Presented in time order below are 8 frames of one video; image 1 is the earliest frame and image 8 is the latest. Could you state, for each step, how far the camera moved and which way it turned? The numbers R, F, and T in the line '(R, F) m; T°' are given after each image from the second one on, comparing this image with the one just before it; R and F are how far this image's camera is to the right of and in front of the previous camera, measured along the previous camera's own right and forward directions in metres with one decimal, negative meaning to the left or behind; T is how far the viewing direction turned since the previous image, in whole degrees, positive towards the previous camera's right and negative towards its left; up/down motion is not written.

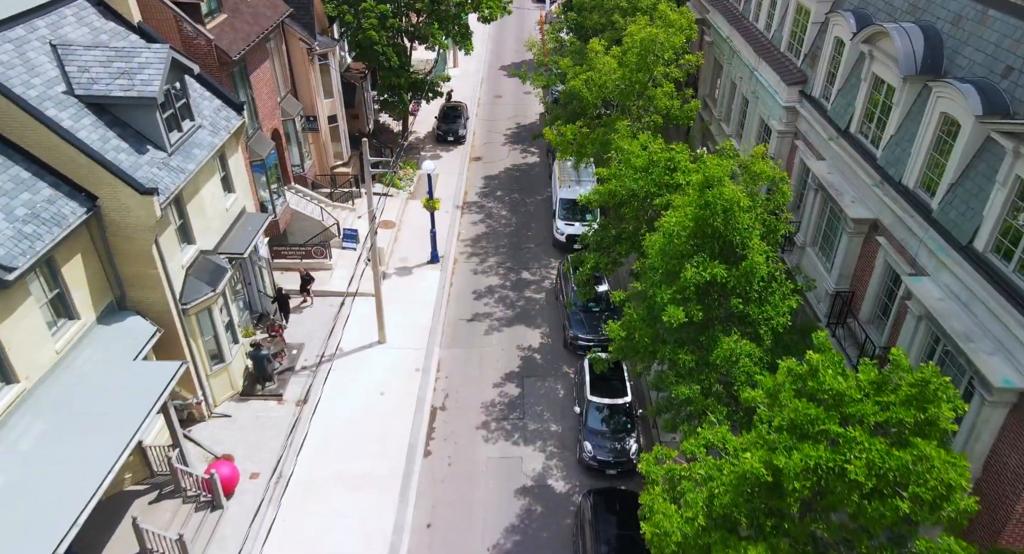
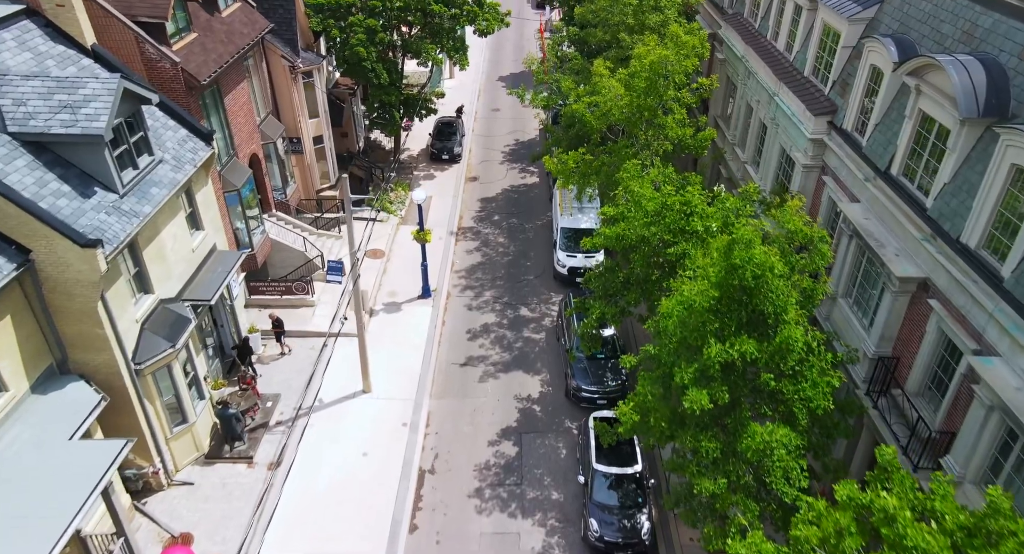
(+0.1, +2.1) m; 0°
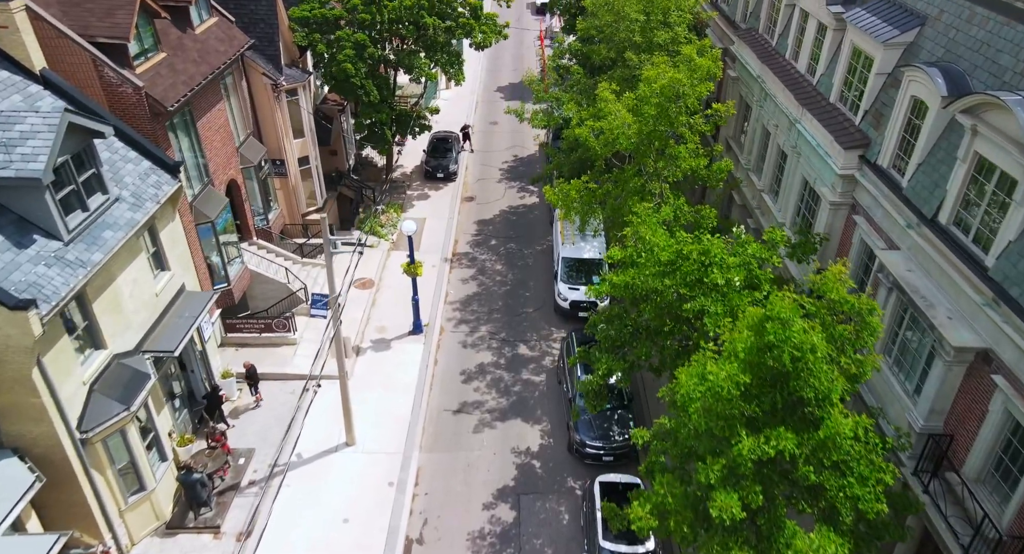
(0.0, +1.9) m; 0°
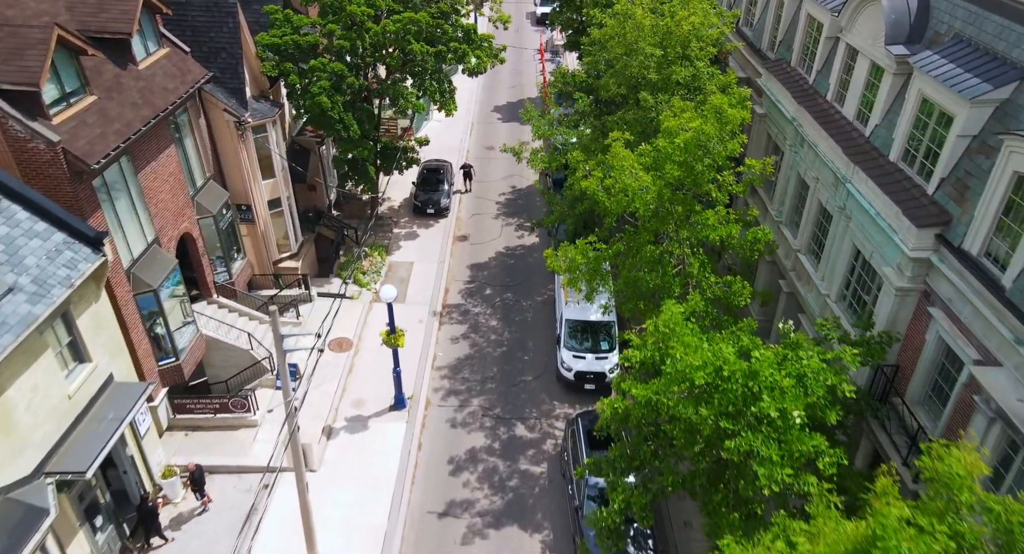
(+0.1, +3.2) m; 0°
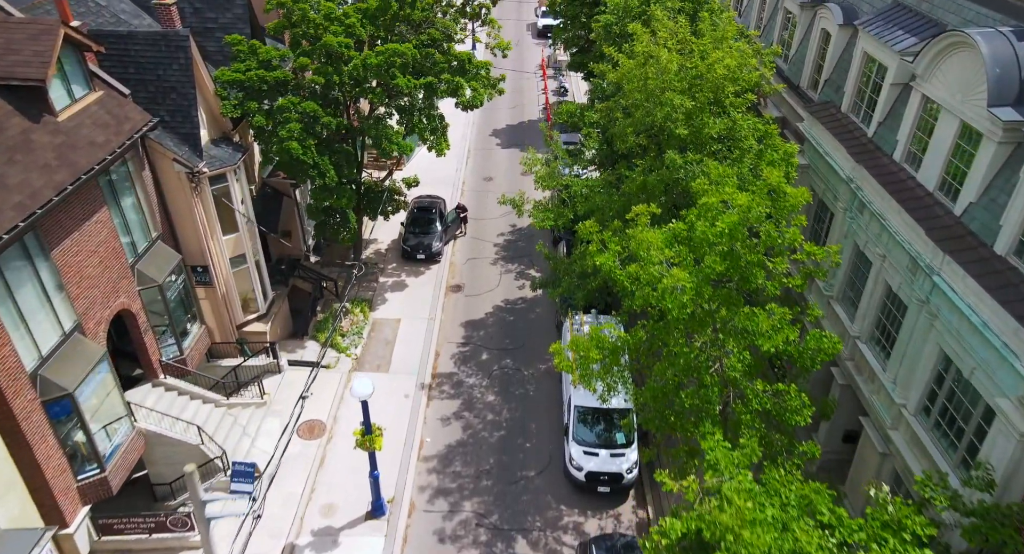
(0.0, +3.4) m; 0°
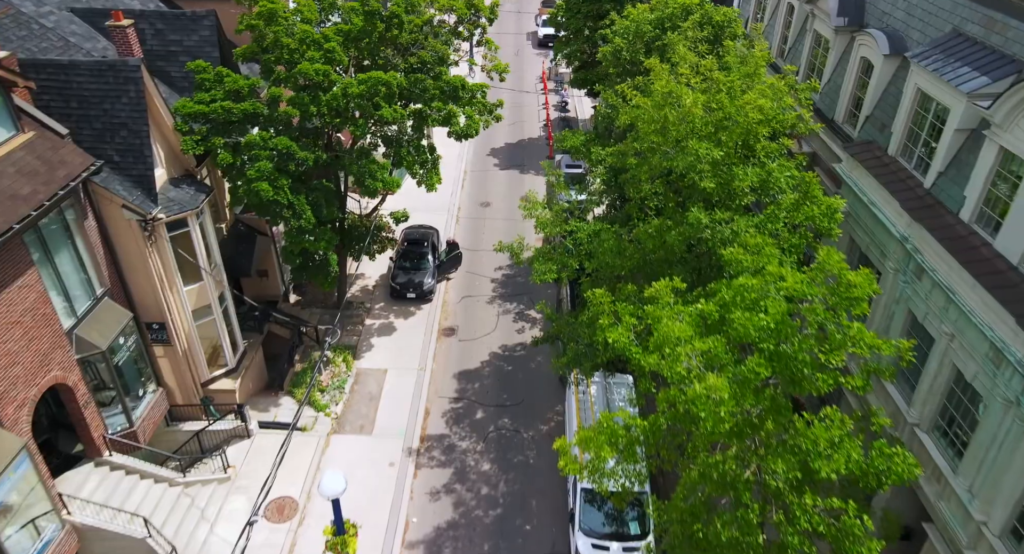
(0.0, +2.5) m; 0°
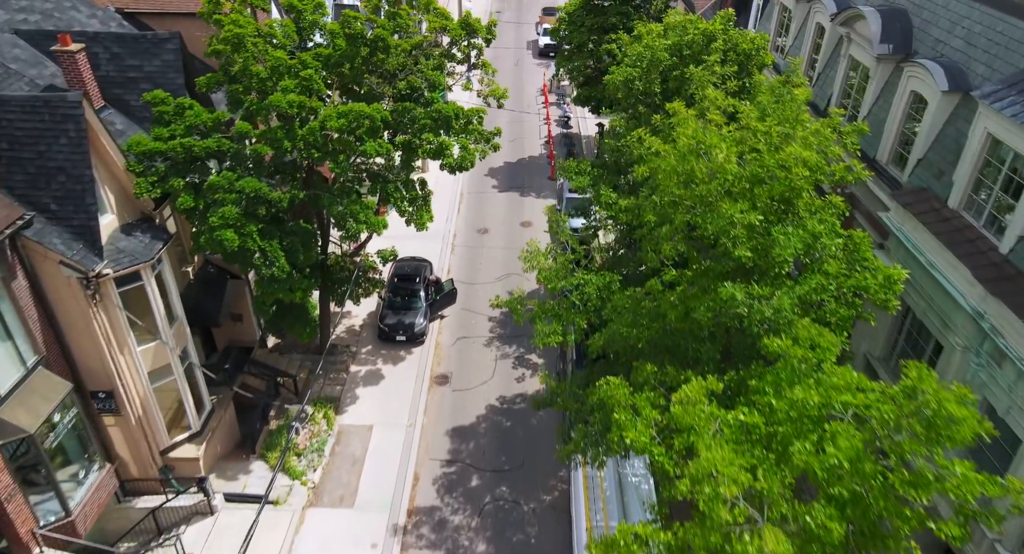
(0.0, +2.3) m; 0°
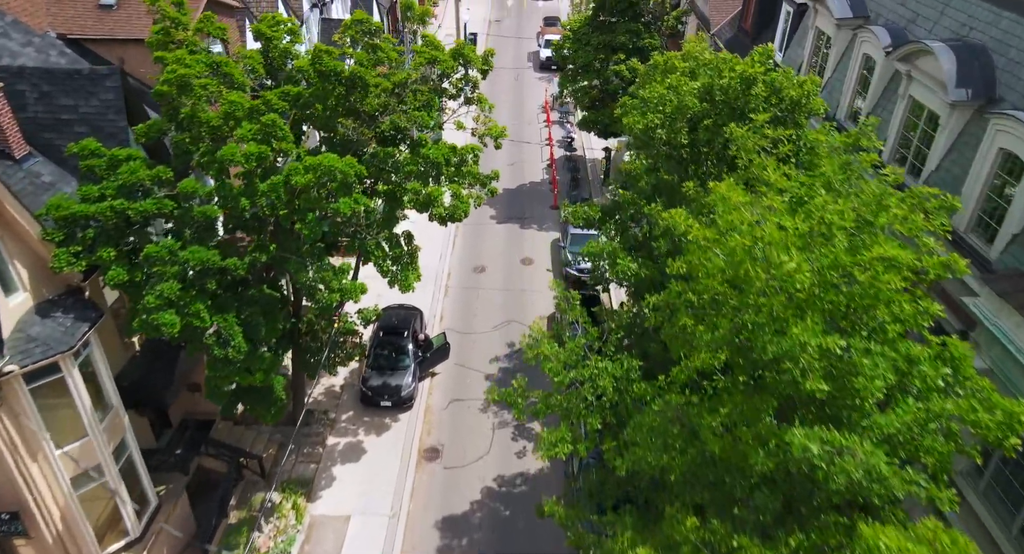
(0.0, +3.0) m; 0°
